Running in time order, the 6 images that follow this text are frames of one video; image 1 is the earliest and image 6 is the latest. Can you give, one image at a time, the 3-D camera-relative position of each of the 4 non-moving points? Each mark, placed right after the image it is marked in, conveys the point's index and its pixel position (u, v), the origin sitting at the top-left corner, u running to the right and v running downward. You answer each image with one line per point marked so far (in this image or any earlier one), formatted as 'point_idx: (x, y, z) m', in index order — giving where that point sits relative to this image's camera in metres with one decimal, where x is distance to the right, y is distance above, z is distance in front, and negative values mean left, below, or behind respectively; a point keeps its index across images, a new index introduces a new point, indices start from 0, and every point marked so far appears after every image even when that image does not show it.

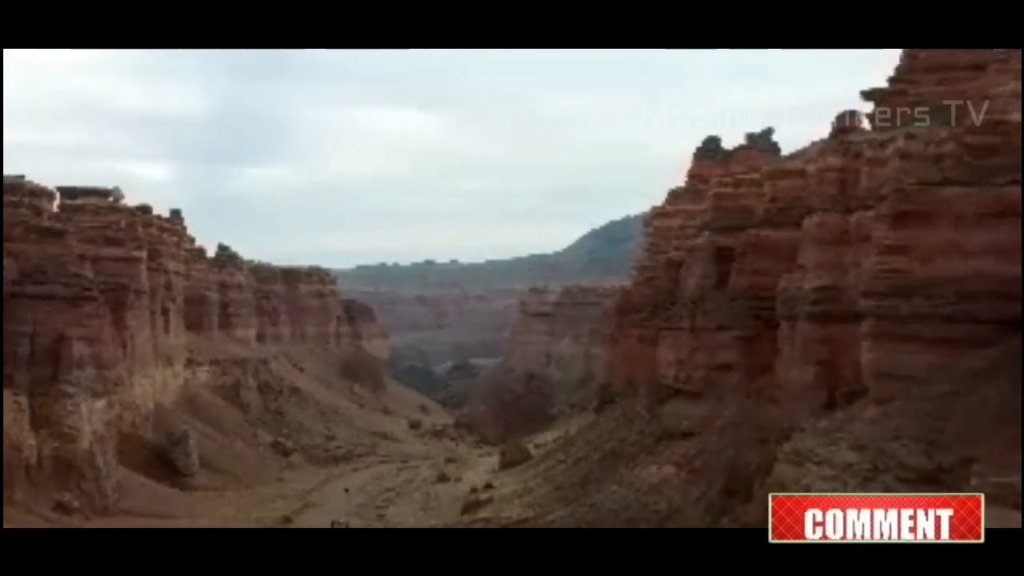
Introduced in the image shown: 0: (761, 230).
0: (+3.3, +0.8, +17.1) m
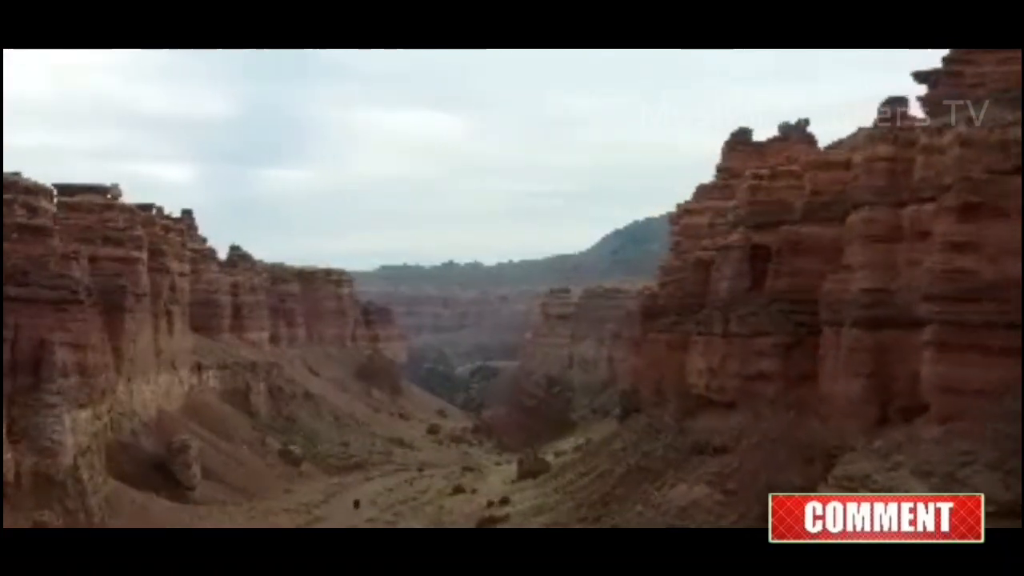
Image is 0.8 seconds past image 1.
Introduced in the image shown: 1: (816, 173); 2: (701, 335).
0: (+3.5, +0.7, +15.6) m
1: (+3.6, +1.4, +15.6) m
2: (+2.5, -0.6, +17.5) m
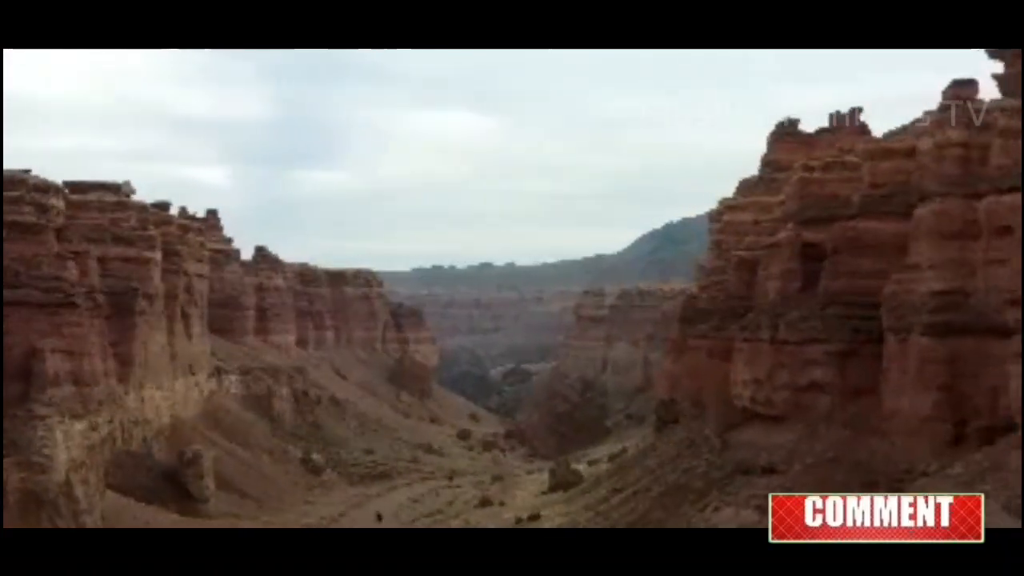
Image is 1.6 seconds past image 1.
0: (+3.8, +0.7, +14.2) m
1: (+3.9, +1.4, +14.1) m
2: (+2.9, -0.7, +16.1) m
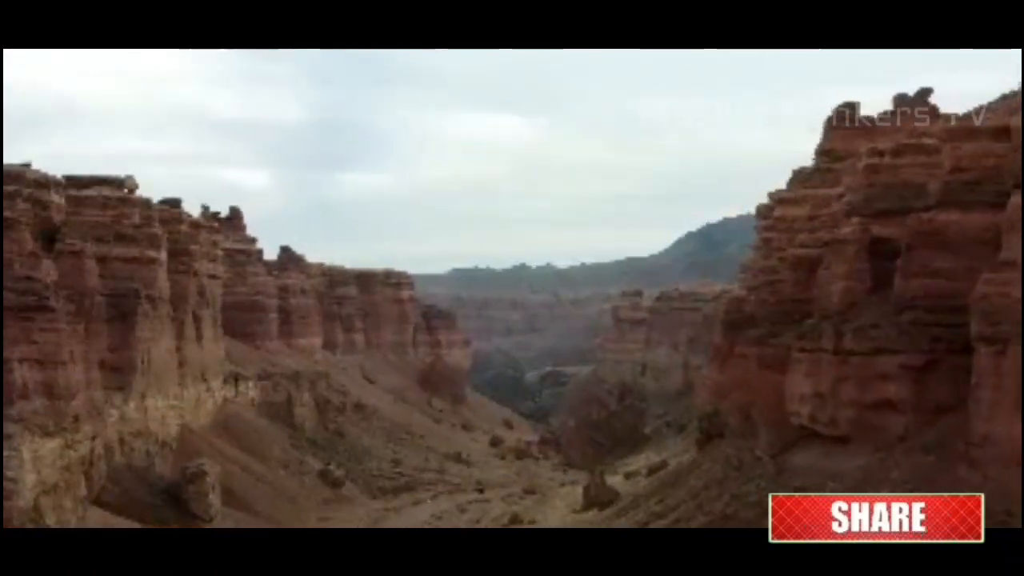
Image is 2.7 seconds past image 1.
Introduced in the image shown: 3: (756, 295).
0: (+4.0, +0.7, +12.2) m
1: (+4.2, +1.3, +12.1) m
2: (+3.2, -0.7, +14.1) m
3: (+3.5, -0.1, +18.7) m
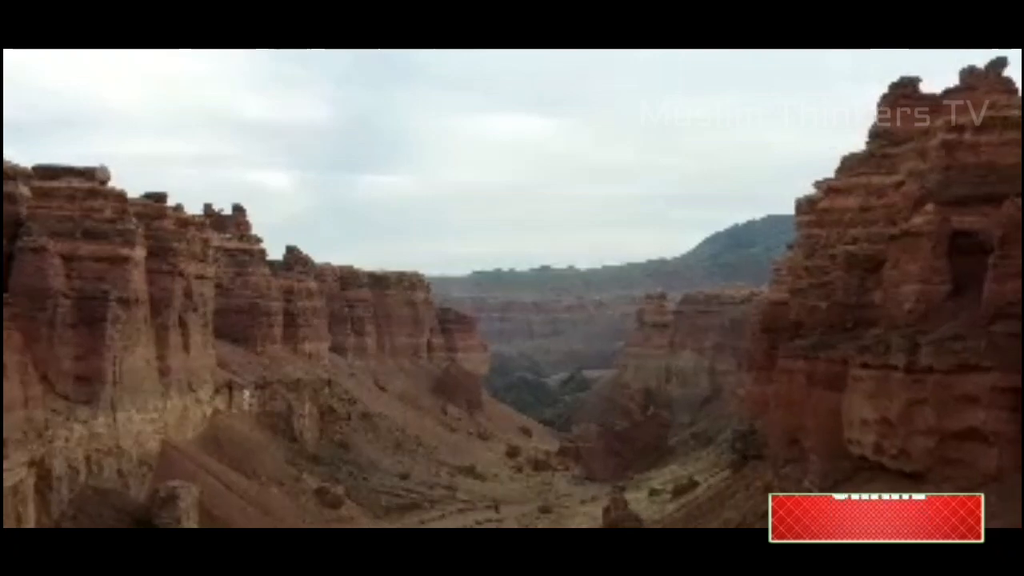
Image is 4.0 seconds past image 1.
0: (+4.0, +0.7, +9.8) m
1: (+4.2, +1.3, +9.8) m
2: (+3.2, -0.7, +11.8) m
3: (+3.6, -0.1, +16.3) m
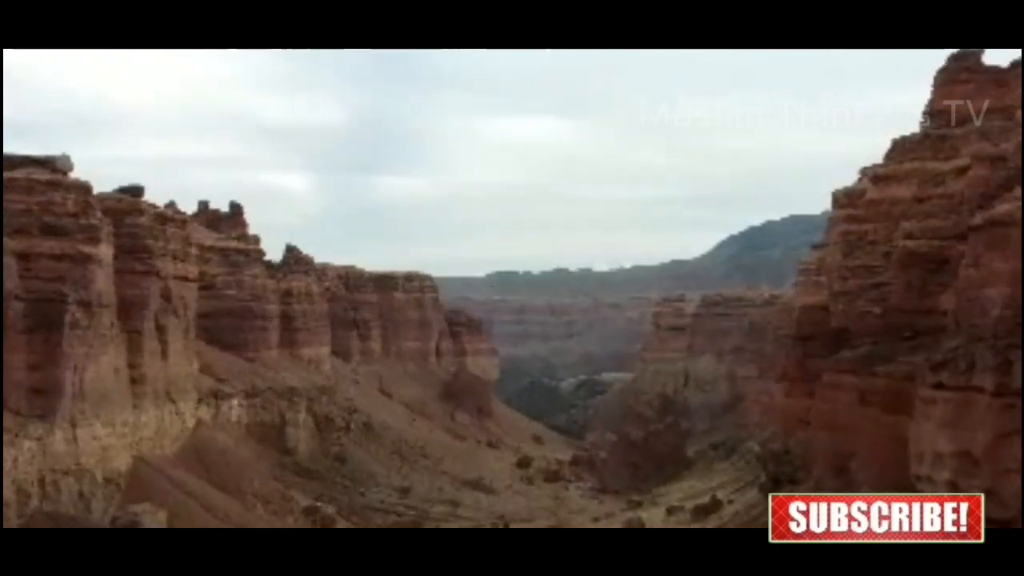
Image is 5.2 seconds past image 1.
0: (+3.9, +0.7, +7.7) m
1: (+4.1, +1.3, +7.6) m
2: (+3.2, -0.7, +9.6) m
3: (+3.6, -0.2, +14.2) m
